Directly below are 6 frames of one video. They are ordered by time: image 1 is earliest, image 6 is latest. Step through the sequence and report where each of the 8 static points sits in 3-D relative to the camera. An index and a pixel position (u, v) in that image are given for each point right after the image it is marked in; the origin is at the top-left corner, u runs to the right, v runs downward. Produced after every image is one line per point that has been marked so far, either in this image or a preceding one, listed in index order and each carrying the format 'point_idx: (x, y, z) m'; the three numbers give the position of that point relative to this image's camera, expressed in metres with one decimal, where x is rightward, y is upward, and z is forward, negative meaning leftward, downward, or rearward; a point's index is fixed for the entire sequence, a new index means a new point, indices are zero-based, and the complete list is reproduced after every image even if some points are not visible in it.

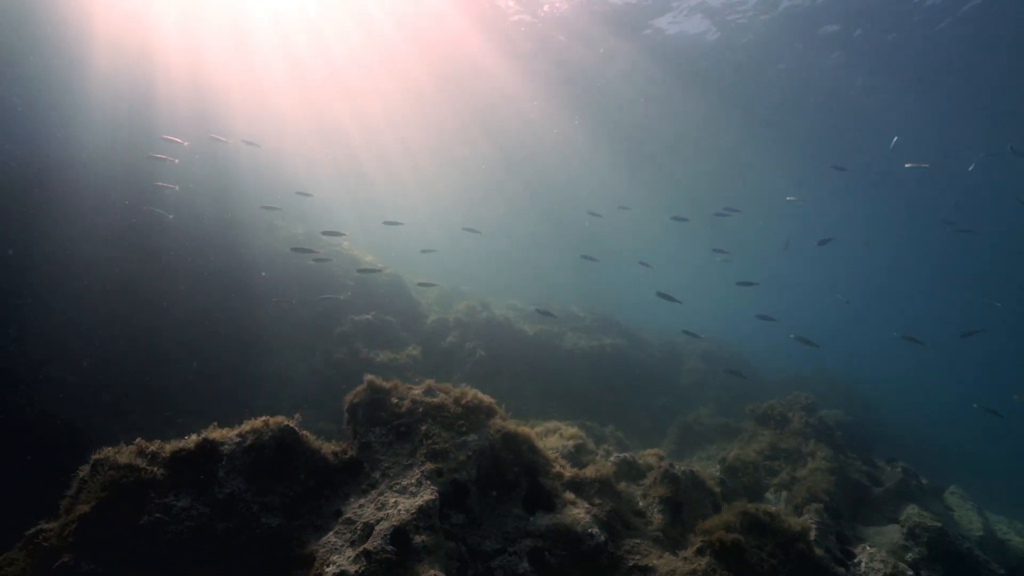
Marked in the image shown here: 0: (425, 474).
0: (-0.9, -1.9, +4.2) m
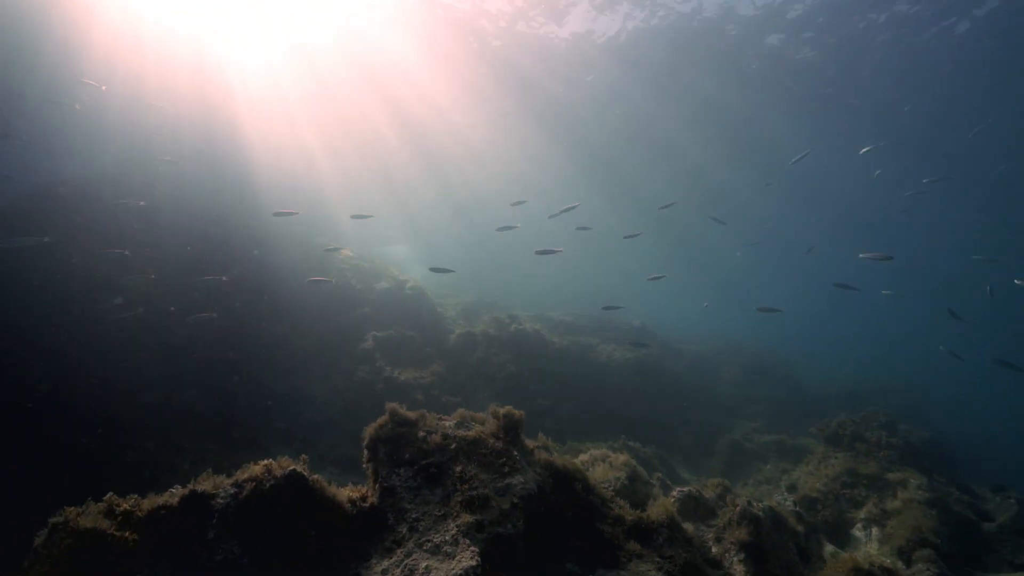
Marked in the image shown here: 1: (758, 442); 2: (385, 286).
0: (-0.4, -2.0, +3.3) m
1: (+8.0, -5.0, +13.2) m
2: (-5.0, +0.2, +16.7) m
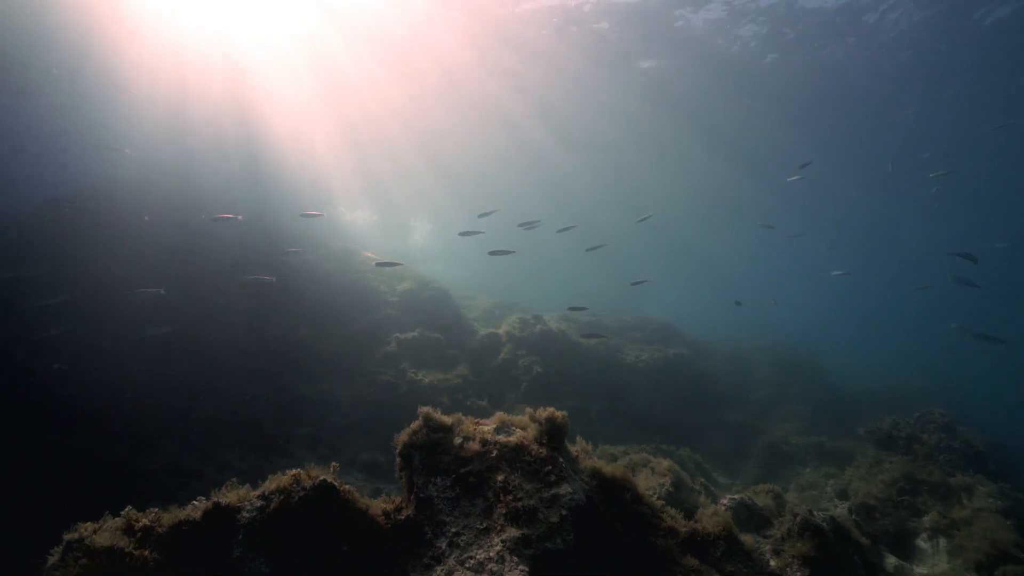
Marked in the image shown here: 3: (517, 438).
0: (0.0, -1.9, +3.0) m
1: (+8.8, -4.9, +12.6) m
2: (-4.2, +0.1, +16.5) m
3: (0.0, -1.4, +3.8) m
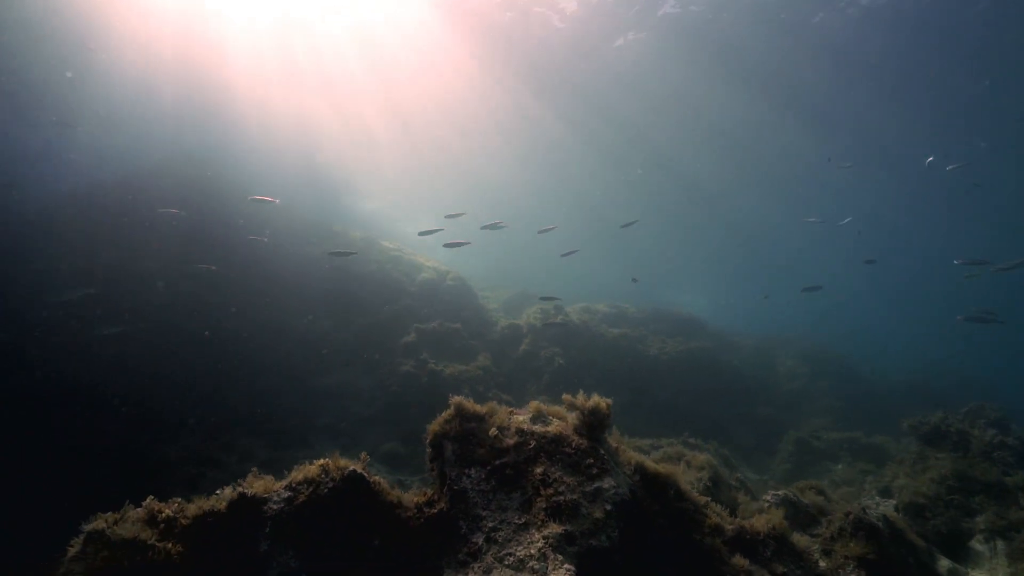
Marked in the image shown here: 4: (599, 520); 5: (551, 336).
0: (+0.3, -1.7, +2.8) m
1: (+9.4, -4.6, +12.1) m
2: (-3.5, +0.4, +16.4) m
3: (+0.4, -1.2, +3.5) m
4: (+0.6, -1.7, +2.9) m
5: (+1.3, -1.6, +13.8) m
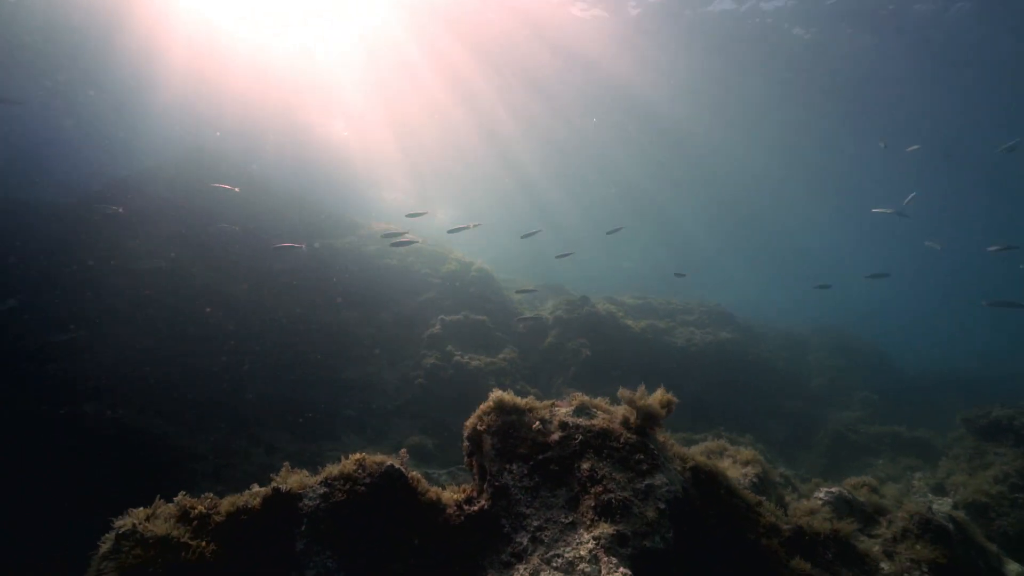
0: (+0.6, -1.6, +2.5) m
1: (+10.1, -4.2, +11.6) m
2: (-2.6, +0.6, +16.3) m
3: (+0.7, -1.1, +3.3) m
4: (+1.0, -1.5, +2.7) m
5: (+2.0, -1.3, +13.5) m
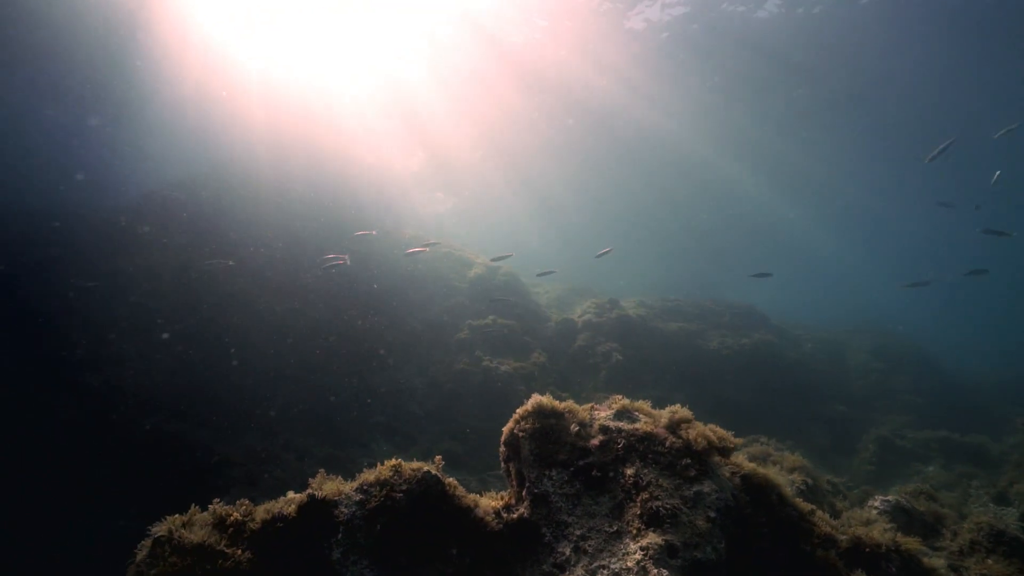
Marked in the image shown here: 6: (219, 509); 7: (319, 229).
0: (+0.8, -1.6, +2.4) m
1: (+10.8, -4.1, +10.9) m
2: (-1.8, +0.4, +16.3) m
3: (+1.0, -1.1, +3.2) m
4: (+1.2, -1.5, +2.5) m
5: (+2.8, -1.4, +13.3) m
6: (-1.9, -1.4, +2.6) m
7: (-7.8, +2.3, +15.8) m
